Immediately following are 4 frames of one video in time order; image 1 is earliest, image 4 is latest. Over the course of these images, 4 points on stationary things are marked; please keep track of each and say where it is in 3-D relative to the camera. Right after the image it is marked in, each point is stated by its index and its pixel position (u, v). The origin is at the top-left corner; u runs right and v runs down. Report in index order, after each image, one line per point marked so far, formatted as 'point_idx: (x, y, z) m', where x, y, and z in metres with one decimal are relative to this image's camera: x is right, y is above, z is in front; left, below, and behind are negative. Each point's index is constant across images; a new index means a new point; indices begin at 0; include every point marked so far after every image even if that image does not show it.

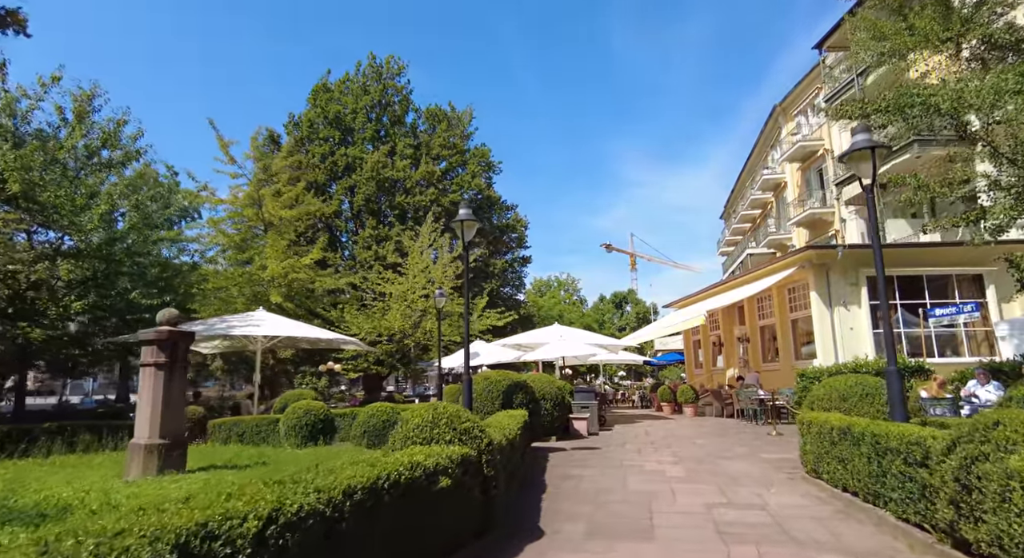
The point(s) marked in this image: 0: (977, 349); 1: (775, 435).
0: (+12.6, -1.9, +15.9) m
1: (+5.3, -3.2, +11.8) m
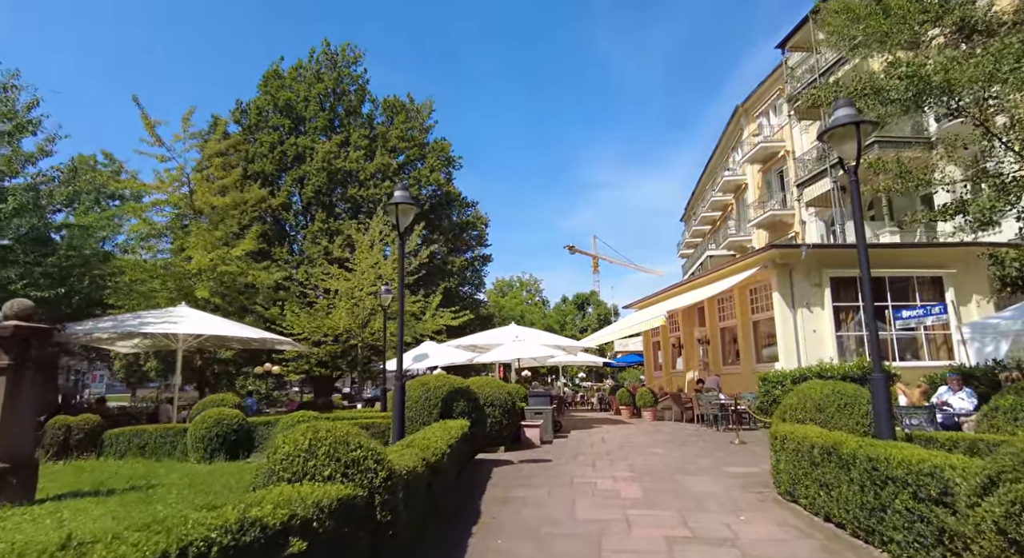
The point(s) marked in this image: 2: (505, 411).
0: (+11.3, -2.0, +15.6) m
1: (+4.3, -3.1, +11.1) m
2: (-0.1, -2.3, +10.4) m
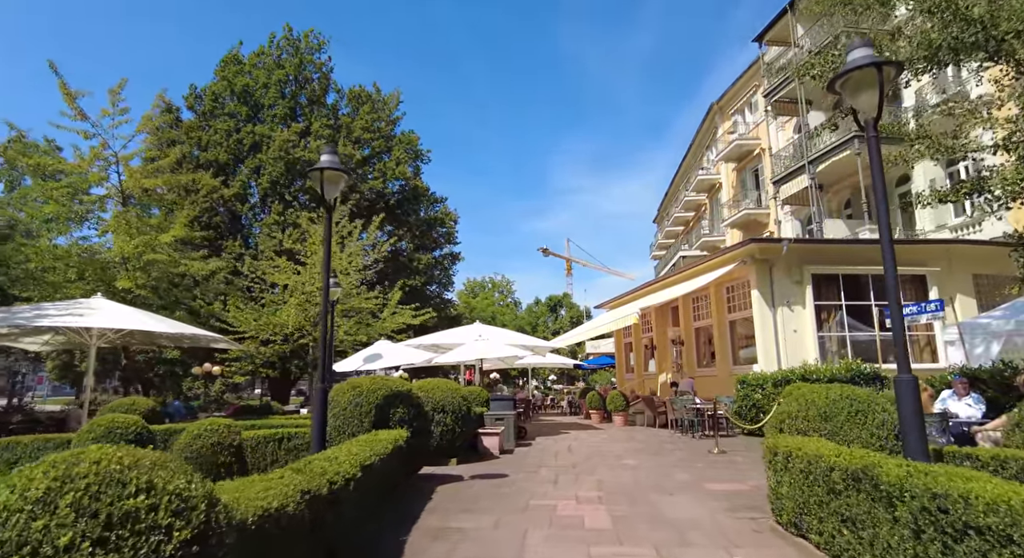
0: (+10.3, -1.9, +14.8) m
1: (+3.5, -3.0, +10.0) m
2: (-0.8, -2.2, +9.1) m
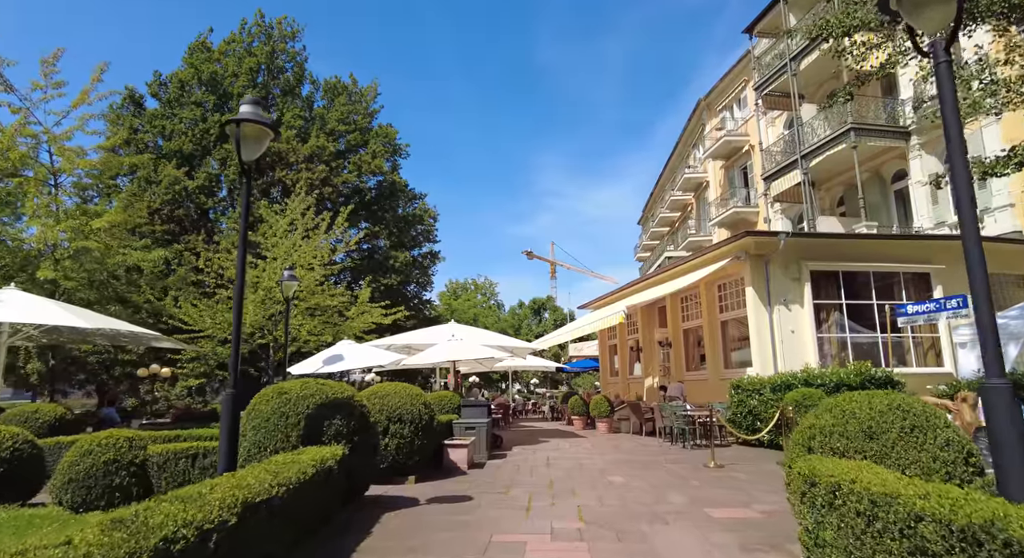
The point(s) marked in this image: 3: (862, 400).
0: (+9.7, -1.9, +13.9) m
1: (+3.1, -2.9, +8.9) m
2: (-1.3, -2.0, +7.8) m
3: (+2.5, -0.9, +4.3) m
